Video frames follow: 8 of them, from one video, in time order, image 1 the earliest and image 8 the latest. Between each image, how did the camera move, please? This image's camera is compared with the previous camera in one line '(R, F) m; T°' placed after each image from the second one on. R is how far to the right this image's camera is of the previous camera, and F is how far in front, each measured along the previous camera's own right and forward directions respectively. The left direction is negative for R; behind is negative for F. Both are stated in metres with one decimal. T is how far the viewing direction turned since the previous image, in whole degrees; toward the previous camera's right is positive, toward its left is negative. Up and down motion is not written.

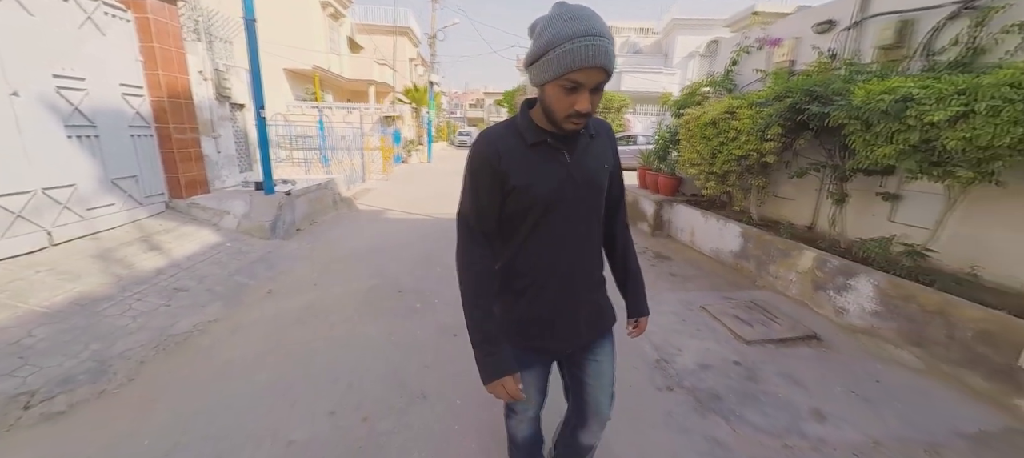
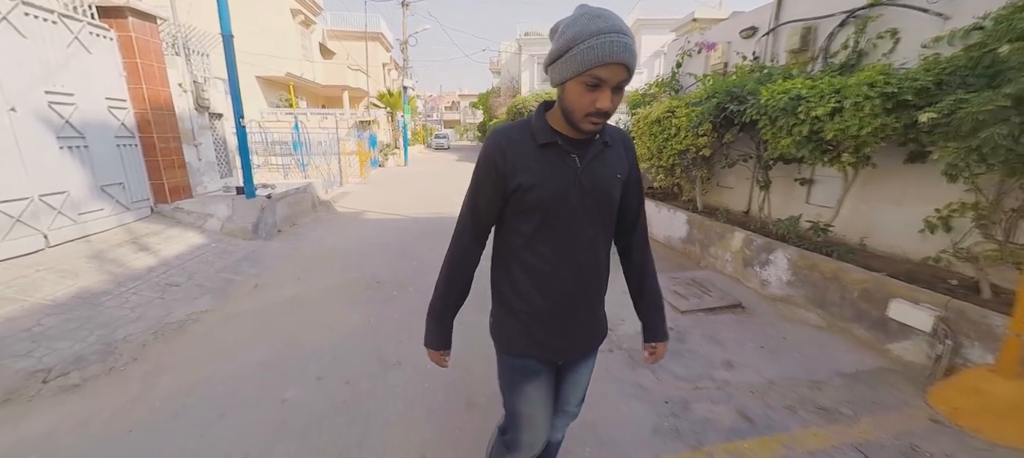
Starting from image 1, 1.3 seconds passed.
(+0.2, -0.4) m; +2°
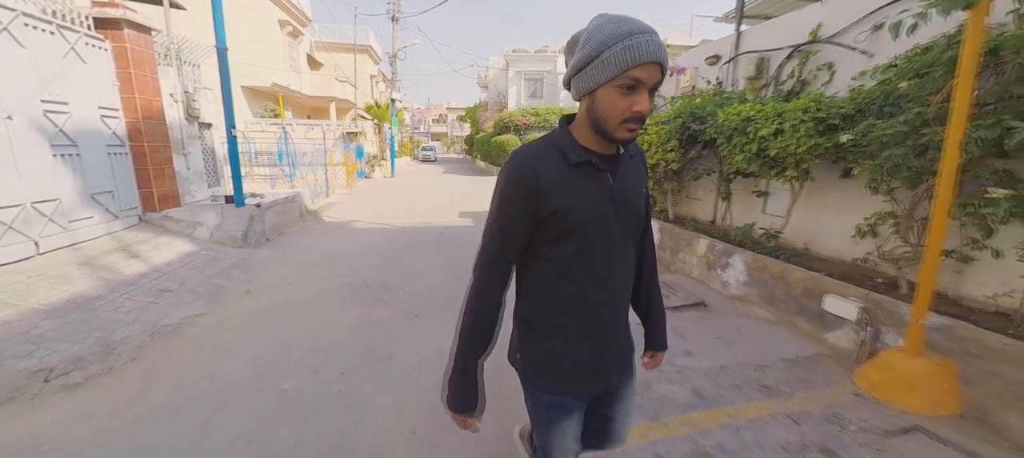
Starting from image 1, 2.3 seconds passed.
(0.0, -0.3) m; +2°
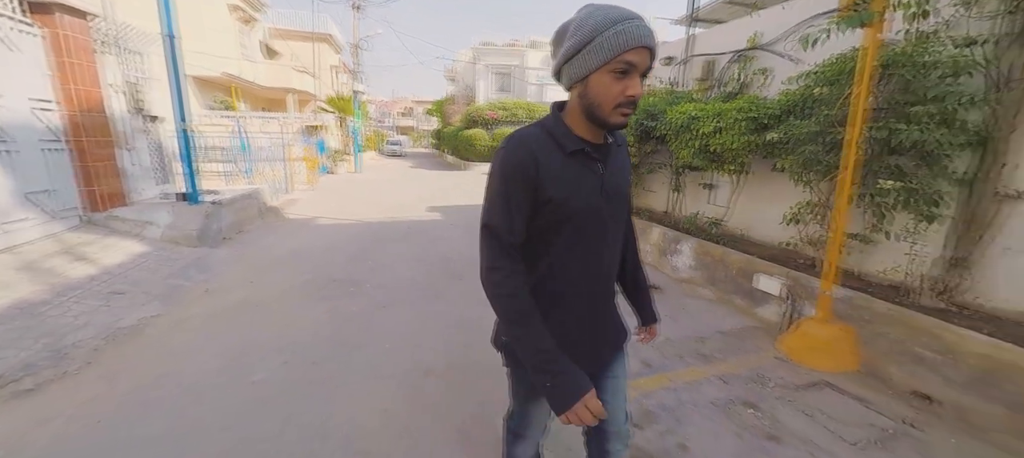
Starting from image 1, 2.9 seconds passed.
(0.0, -0.2) m; +5°
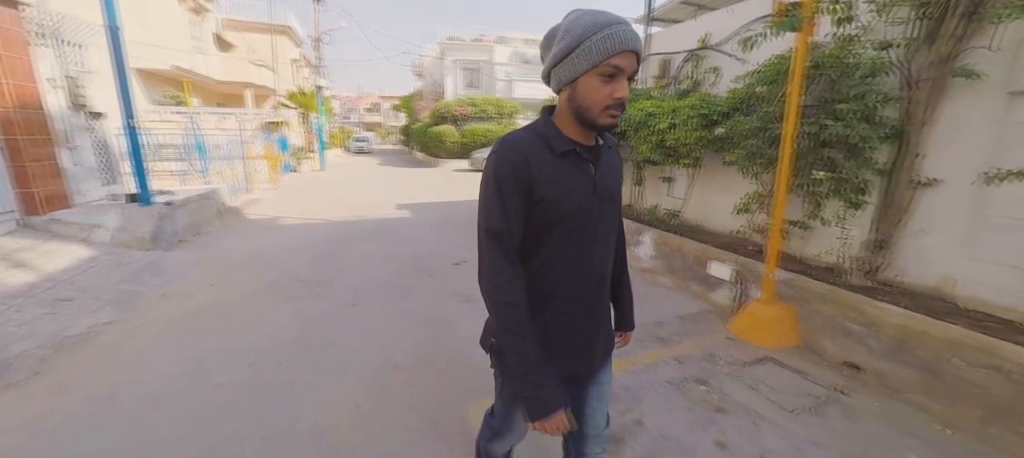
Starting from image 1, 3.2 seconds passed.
(0.0, -0.1) m; +4°
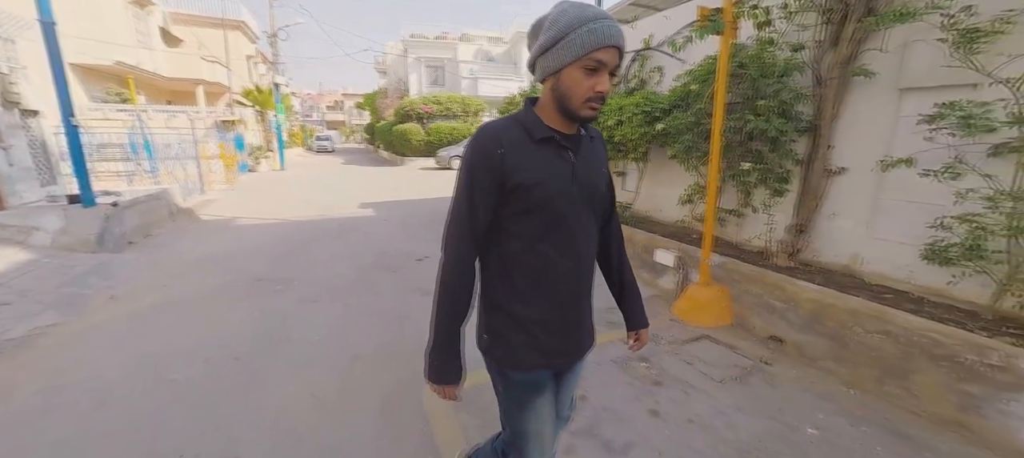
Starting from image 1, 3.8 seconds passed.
(+0.1, -0.1) m; +4°
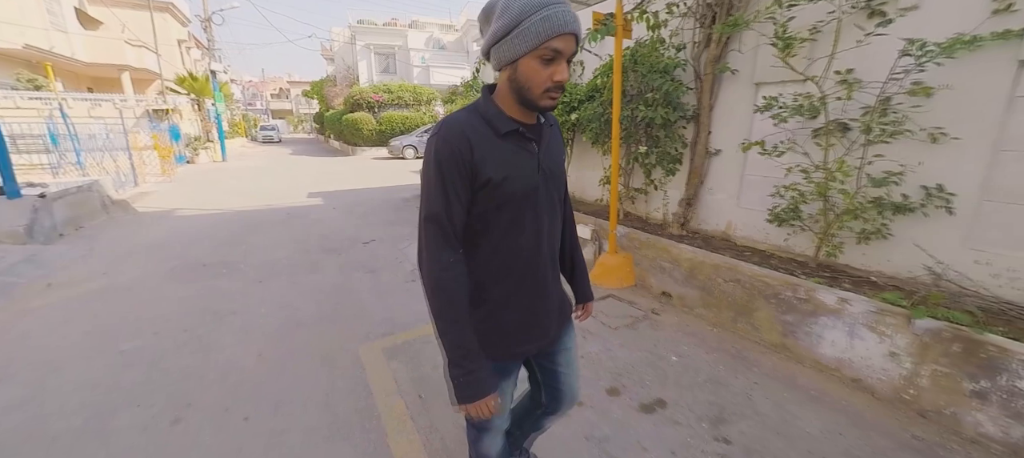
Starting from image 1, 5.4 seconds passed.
(+0.3, -0.4) m; +5°
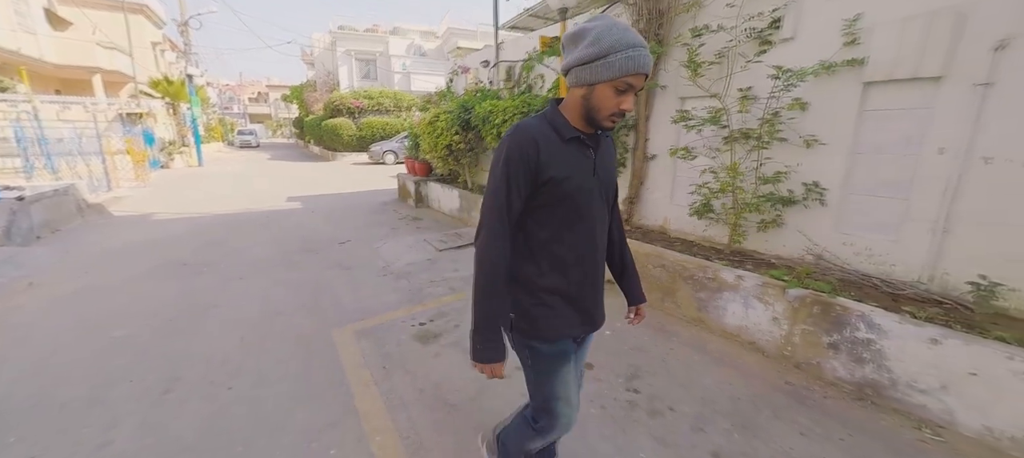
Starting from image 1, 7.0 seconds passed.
(+0.2, -0.4) m; +2°
